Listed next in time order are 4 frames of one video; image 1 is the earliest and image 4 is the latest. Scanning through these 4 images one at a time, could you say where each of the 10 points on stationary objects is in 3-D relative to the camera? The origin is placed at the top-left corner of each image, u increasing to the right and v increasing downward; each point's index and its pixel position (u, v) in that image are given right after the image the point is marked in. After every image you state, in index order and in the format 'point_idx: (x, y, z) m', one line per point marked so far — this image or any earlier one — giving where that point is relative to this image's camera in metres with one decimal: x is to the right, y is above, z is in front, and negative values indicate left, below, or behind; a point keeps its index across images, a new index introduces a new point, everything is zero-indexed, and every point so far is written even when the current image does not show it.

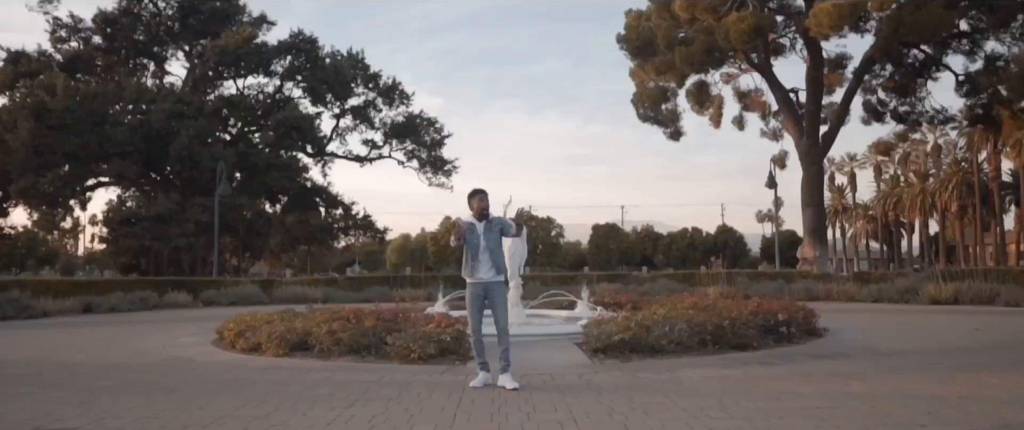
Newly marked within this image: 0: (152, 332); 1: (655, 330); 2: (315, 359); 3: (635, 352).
0: (-7.8, -2.6, +18.6) m
1: (+1.9, -1.5, +11.2) m
2: (-2.7, -1.9, +11.3) m
3: (+1.6, -1.8, +11.0) m
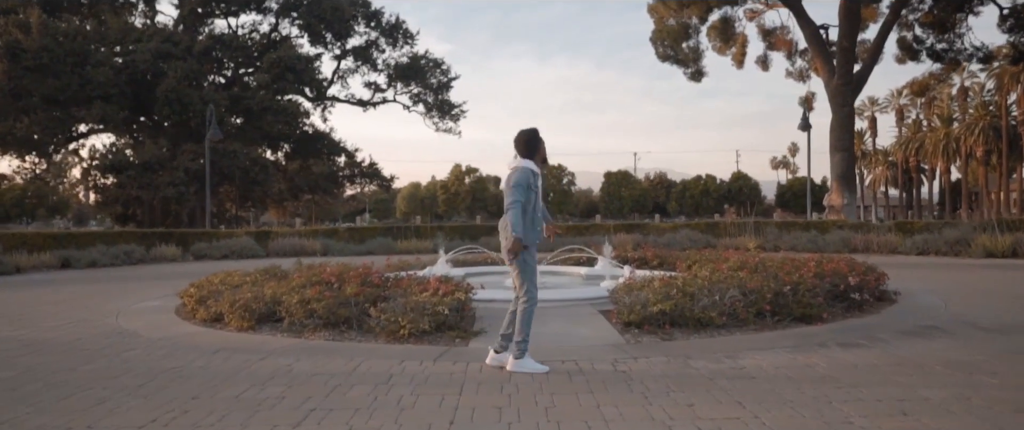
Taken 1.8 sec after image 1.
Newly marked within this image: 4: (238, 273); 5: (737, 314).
0: (-7.6, -1.5, +16.6) m
1: (+2.0, -0.9, +9.0) m
2: (-2.5, -1.3, +9.2) m
3: (+1.7, -1.2, +8.9) m
4: (-4.2, -0.9, +13.0) m
5: (+2.4, -1.1, +9.0) m
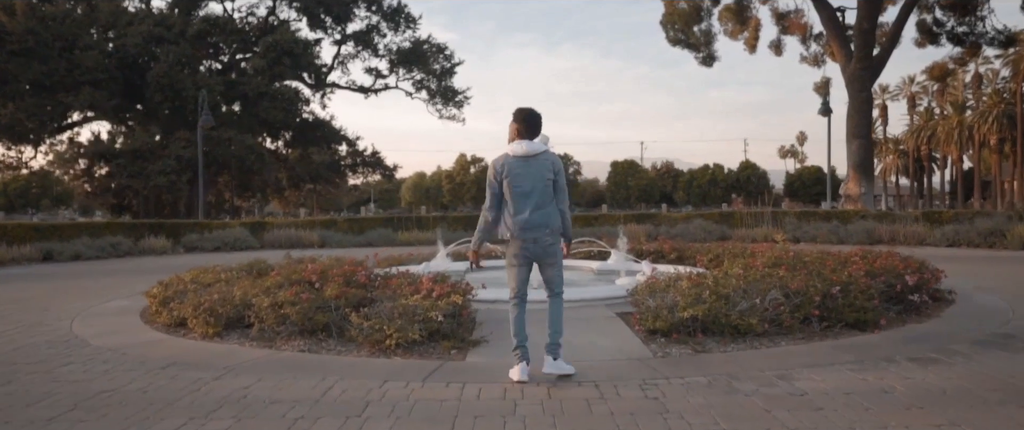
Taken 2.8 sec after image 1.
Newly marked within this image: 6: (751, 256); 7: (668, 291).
0: (-7.5, -1.3, +15.4) m
1: (+2.1, -0.8, +7.7) m
2: (-2.5, -1.2, +8.0) m
3: (+1.8, -1.1, +7.6) m
4: (-4.1, -0.8, +11.7) m
5: (+2.5, -1.0, +7.7) m
6: (+3.3, -0.6, +11.6) m
7: (+1.5, -0.7, +8.1) m
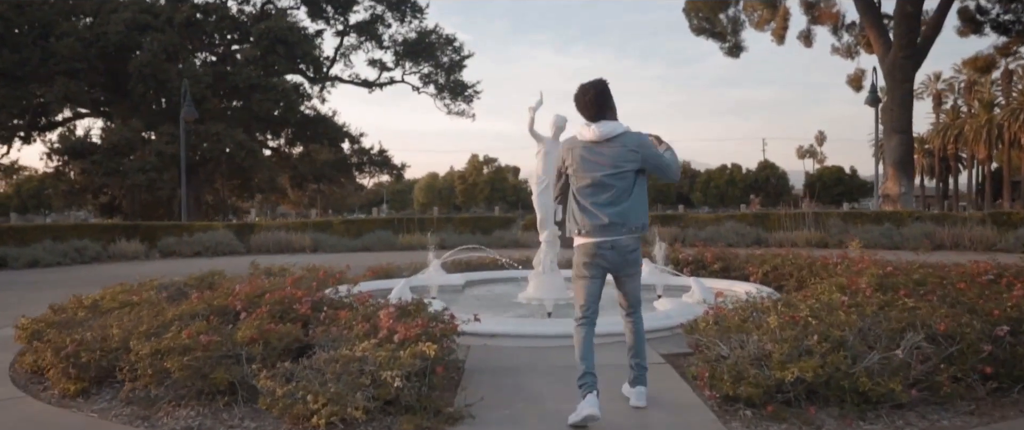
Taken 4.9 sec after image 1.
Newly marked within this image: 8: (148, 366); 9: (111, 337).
0: (-7.4, -1.4, +12.8) m
1: (+2.1, -0.8, +5.0) m
2: (-2.4, -1.2, +5.3) m
3: (+1.8, -1.1, +4.8) m
4: (-4.1, -0.8, +9.1) m
5: (+2.5, -1.0, +5.0) m
6: (+3.4, -0.6, +8.8) m
7: (+1.5, -0.8, +5.4) m
8: (-2.3, -1.0, +5.3) m
9: (-2.8, -0.9, +5.9) m
